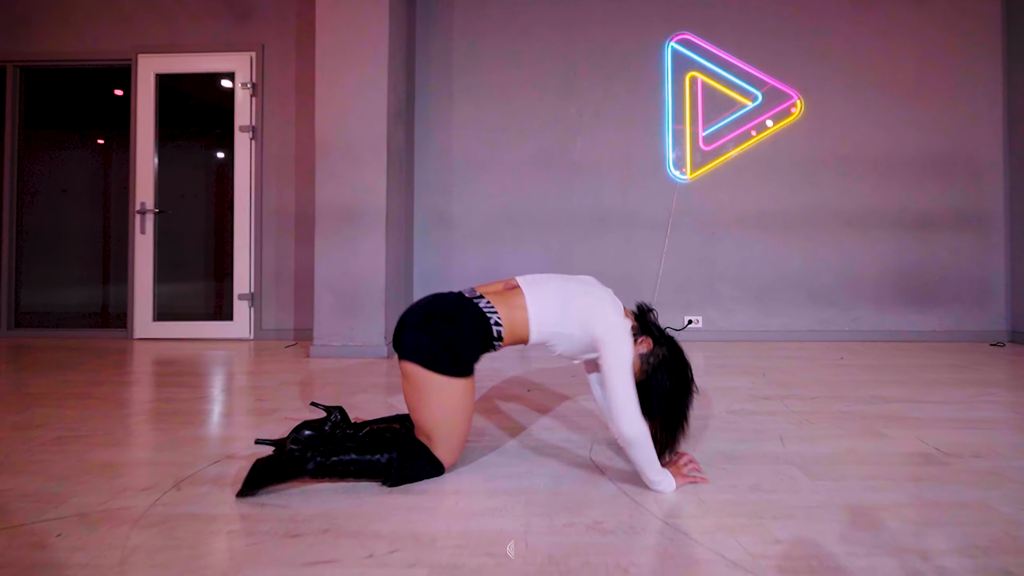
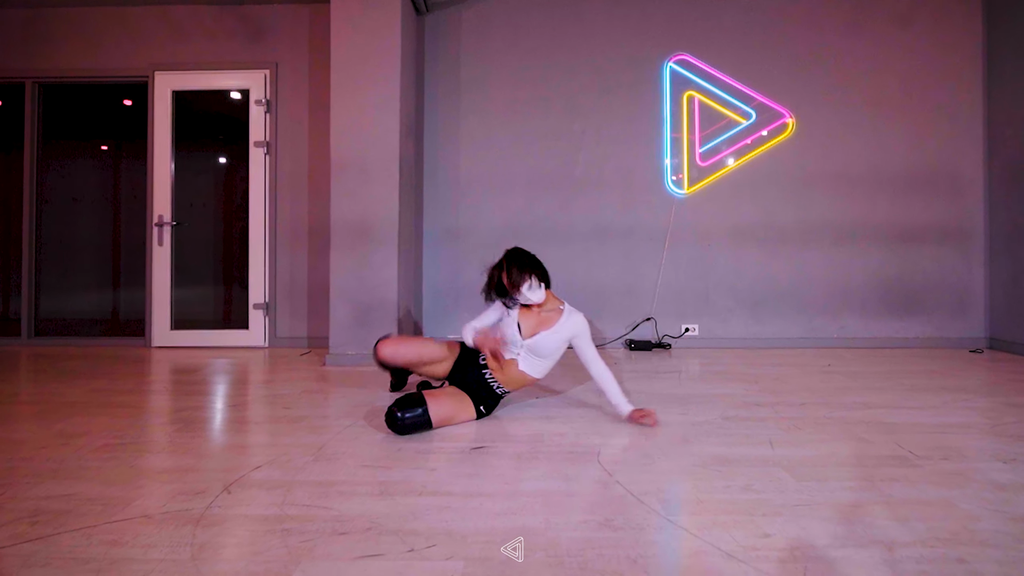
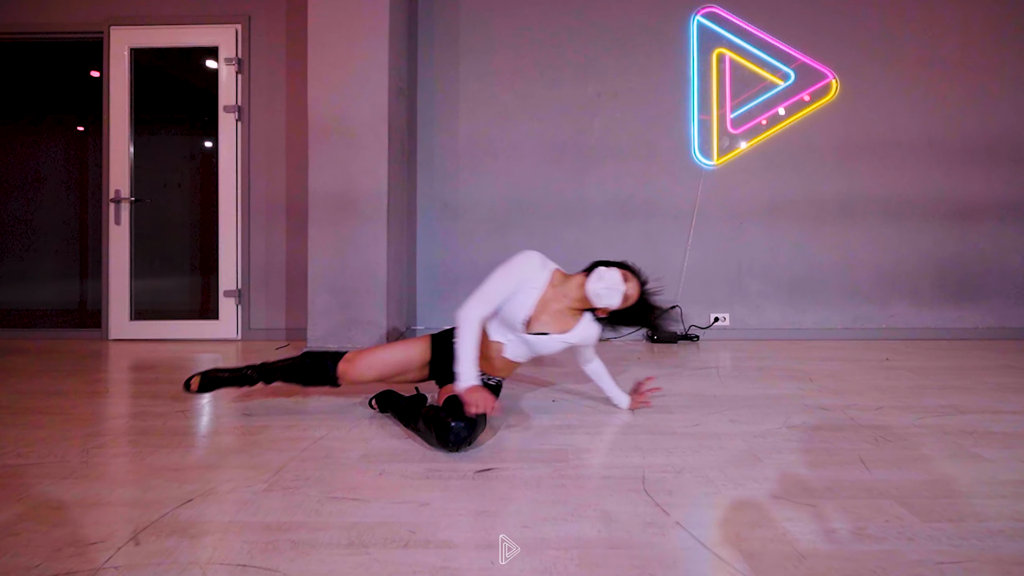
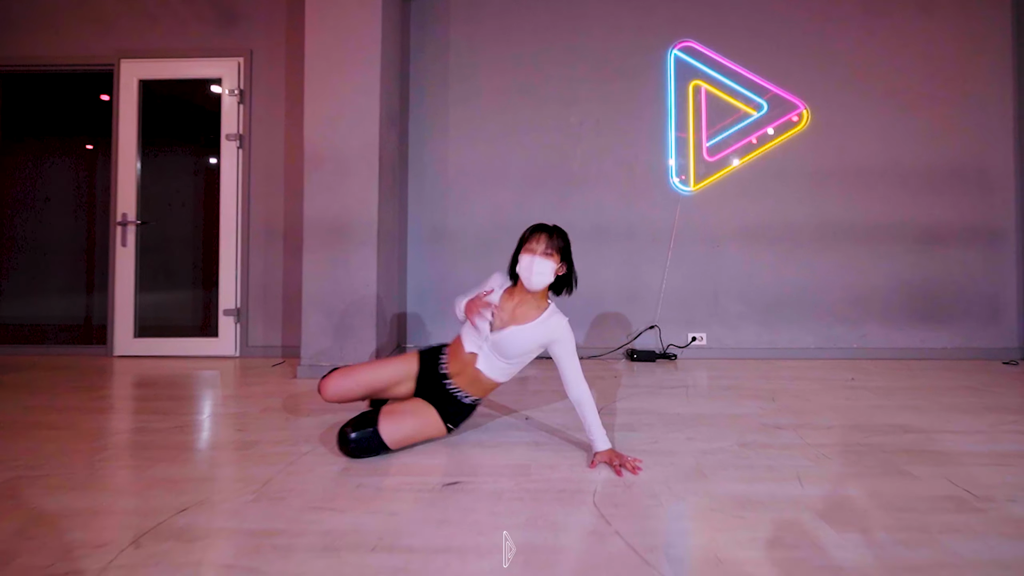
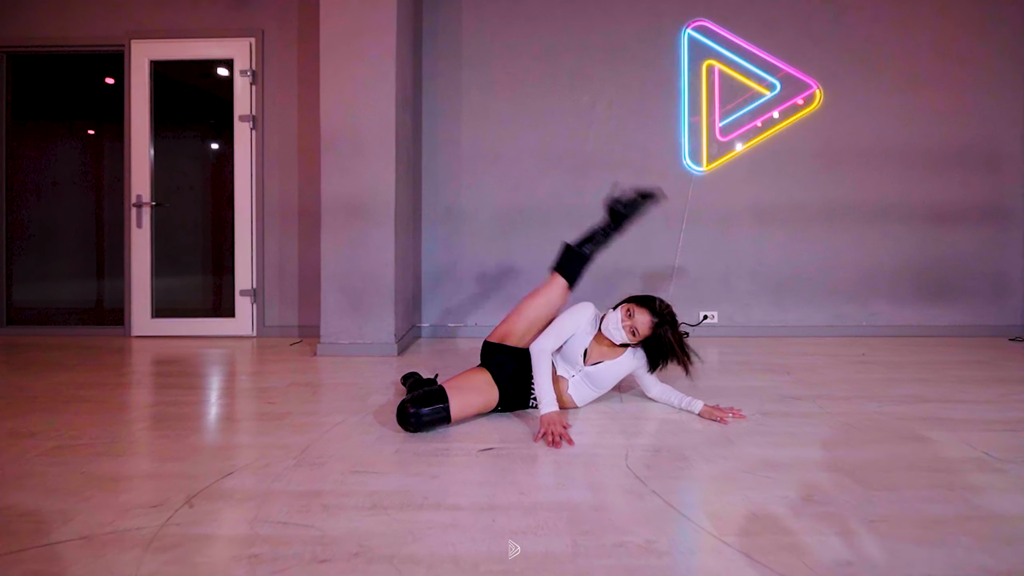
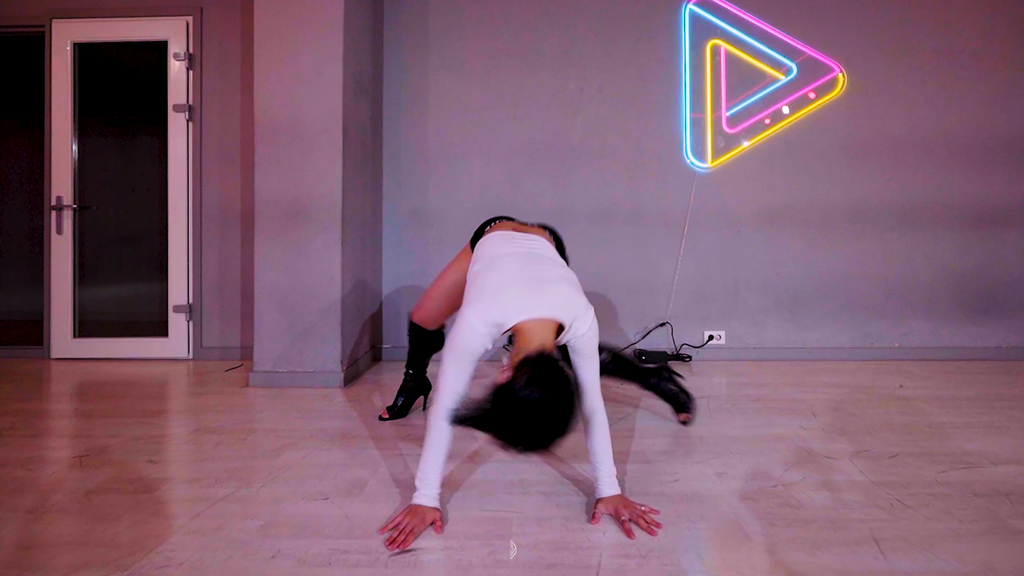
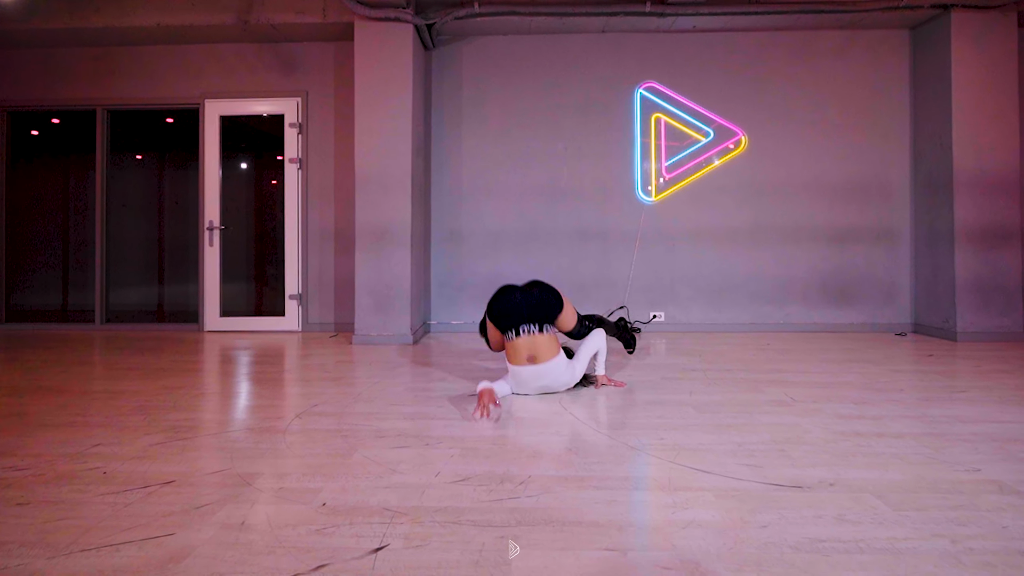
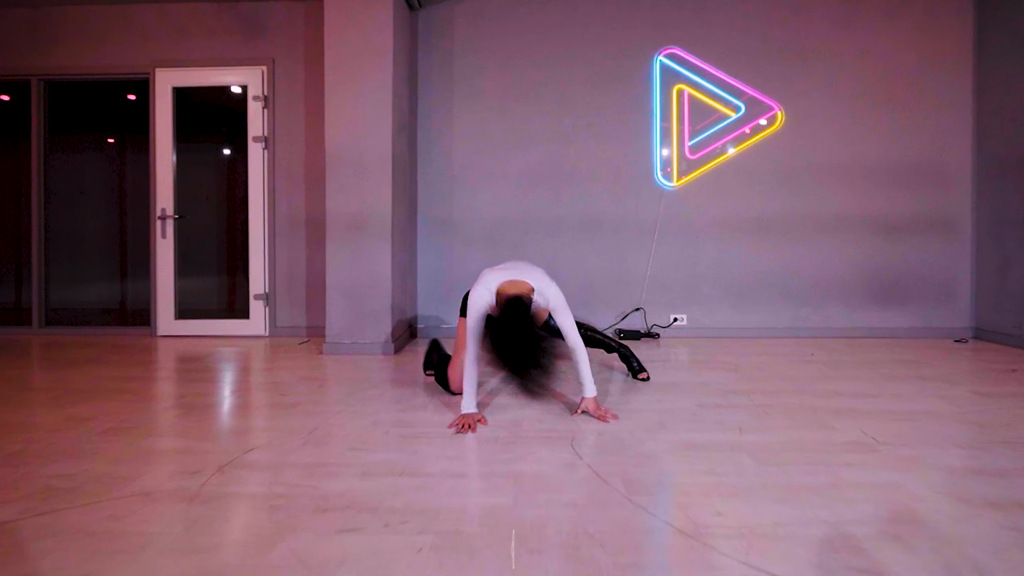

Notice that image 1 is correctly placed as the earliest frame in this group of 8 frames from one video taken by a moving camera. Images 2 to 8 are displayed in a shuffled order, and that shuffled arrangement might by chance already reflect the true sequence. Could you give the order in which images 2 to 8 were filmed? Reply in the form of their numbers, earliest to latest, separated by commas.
7, 8, 6, 4, 2, 5, 3
